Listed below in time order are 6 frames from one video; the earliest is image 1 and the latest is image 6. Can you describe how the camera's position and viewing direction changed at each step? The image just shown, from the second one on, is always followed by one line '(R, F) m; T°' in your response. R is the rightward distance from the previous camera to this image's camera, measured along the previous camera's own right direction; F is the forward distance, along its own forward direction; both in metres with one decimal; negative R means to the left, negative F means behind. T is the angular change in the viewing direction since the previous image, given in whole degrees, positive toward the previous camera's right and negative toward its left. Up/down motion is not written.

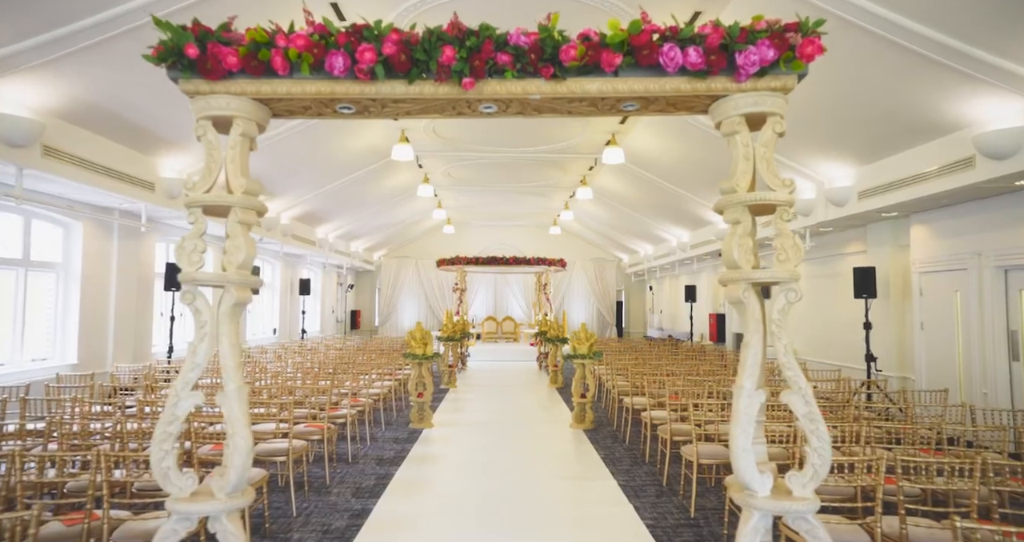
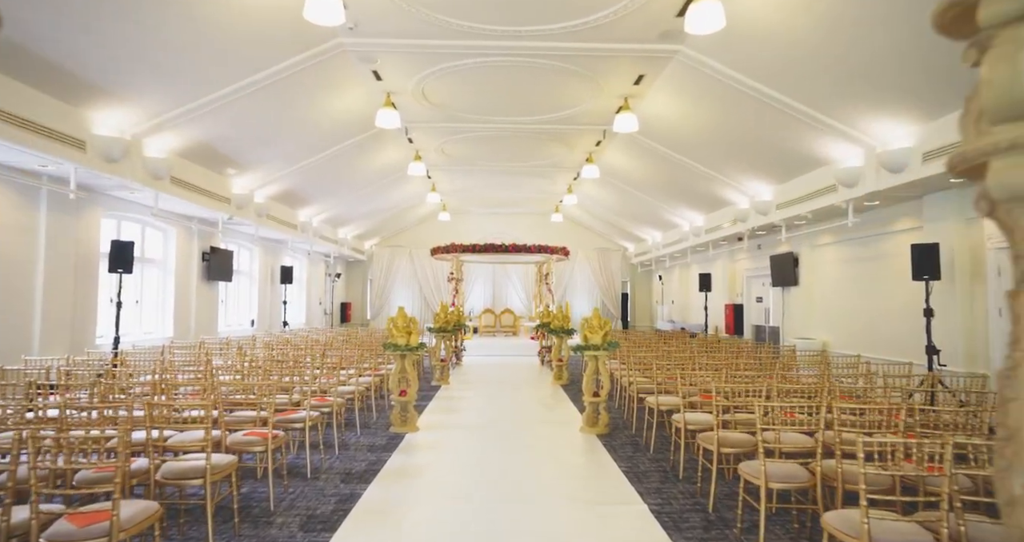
(0.0, +1.1) m; 0°
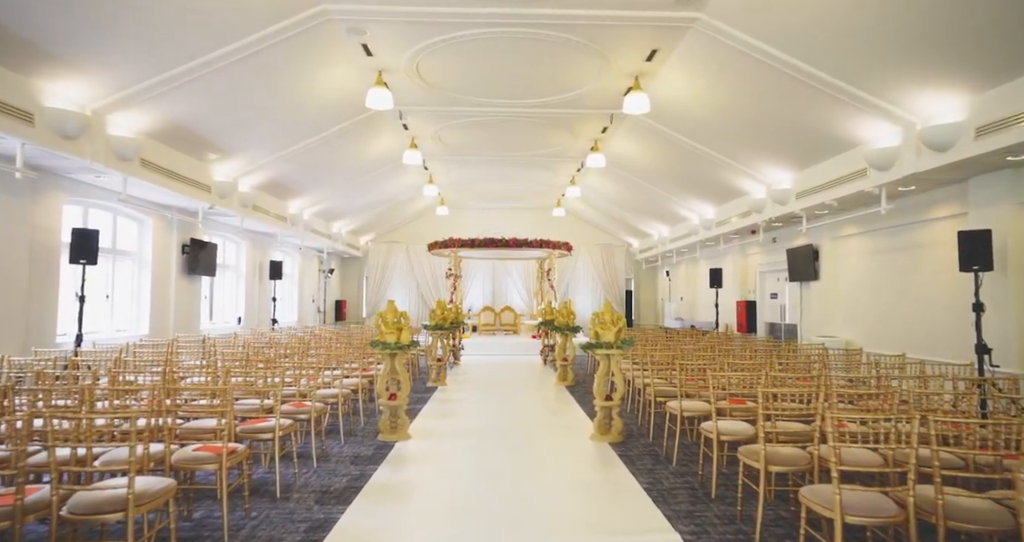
(0.0, +0.6) m; 0°
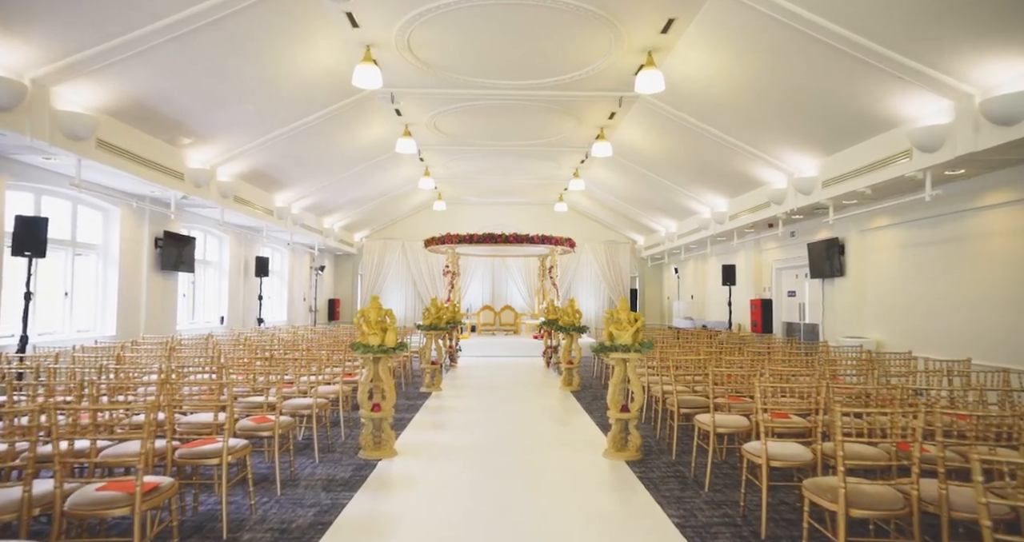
(0.0, +0.7) m; 0°
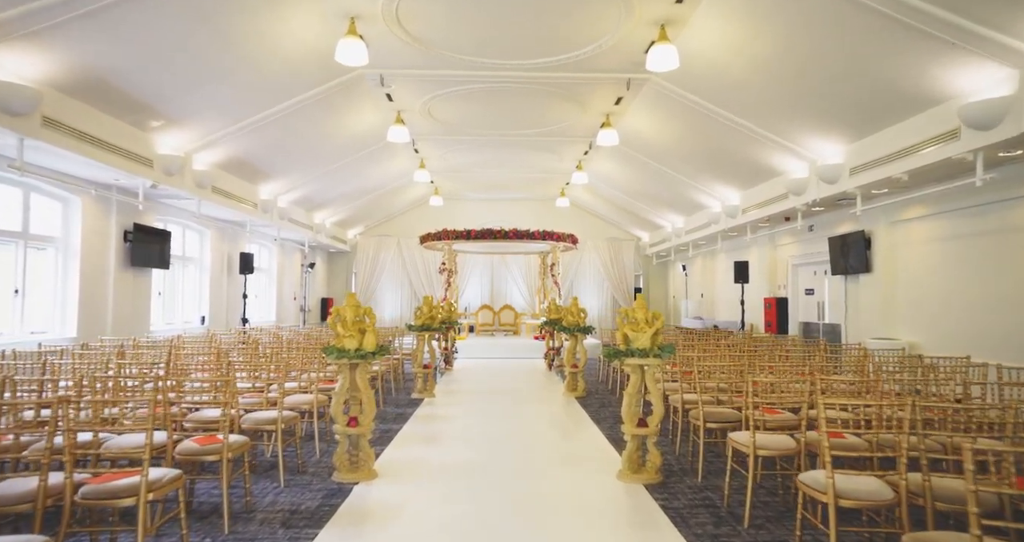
(0.0, +0.7) m; 0°
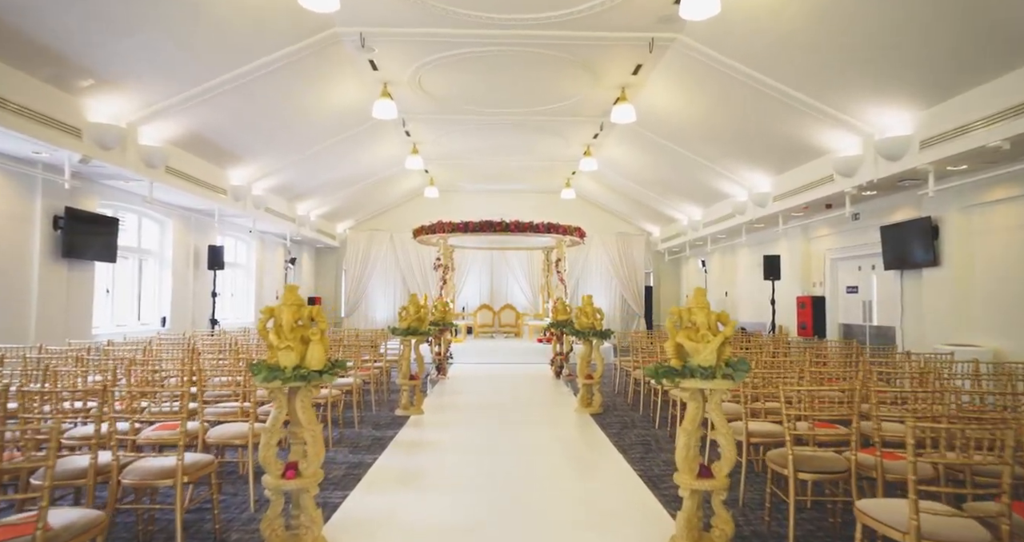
(0.0, +1.2) m; 0°
